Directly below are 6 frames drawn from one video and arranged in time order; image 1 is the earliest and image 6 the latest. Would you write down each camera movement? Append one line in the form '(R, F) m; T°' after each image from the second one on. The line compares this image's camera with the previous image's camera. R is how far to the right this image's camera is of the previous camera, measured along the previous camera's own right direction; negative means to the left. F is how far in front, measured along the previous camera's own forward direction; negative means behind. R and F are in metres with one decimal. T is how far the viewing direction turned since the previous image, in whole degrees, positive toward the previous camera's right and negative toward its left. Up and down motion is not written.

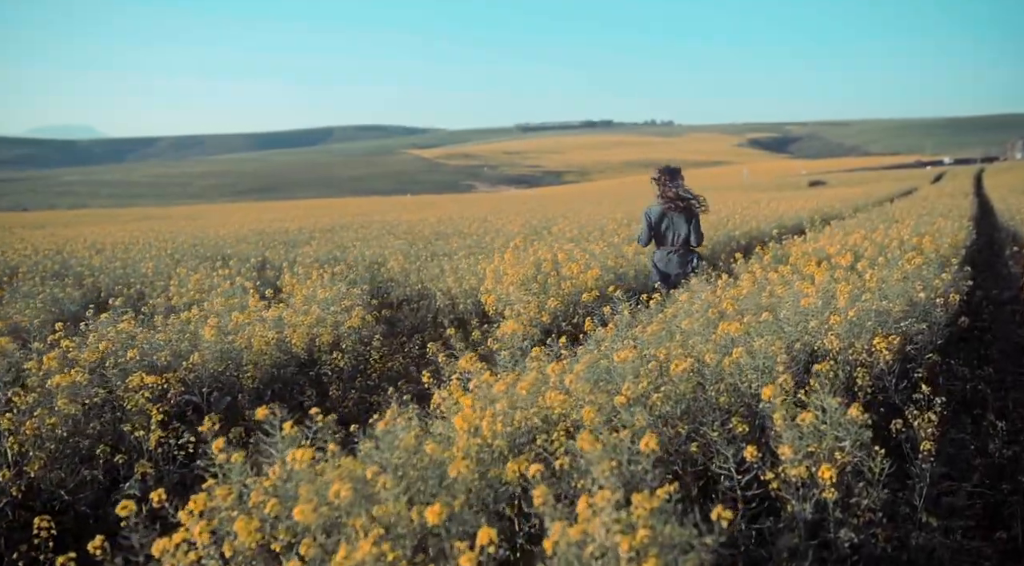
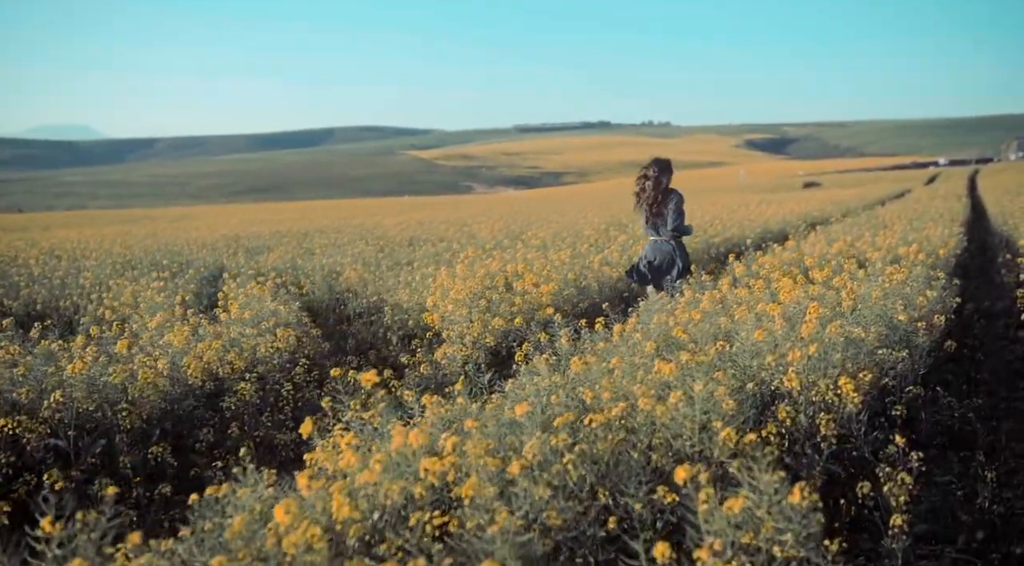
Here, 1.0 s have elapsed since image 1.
(+0.5, +0.7) m; 0°
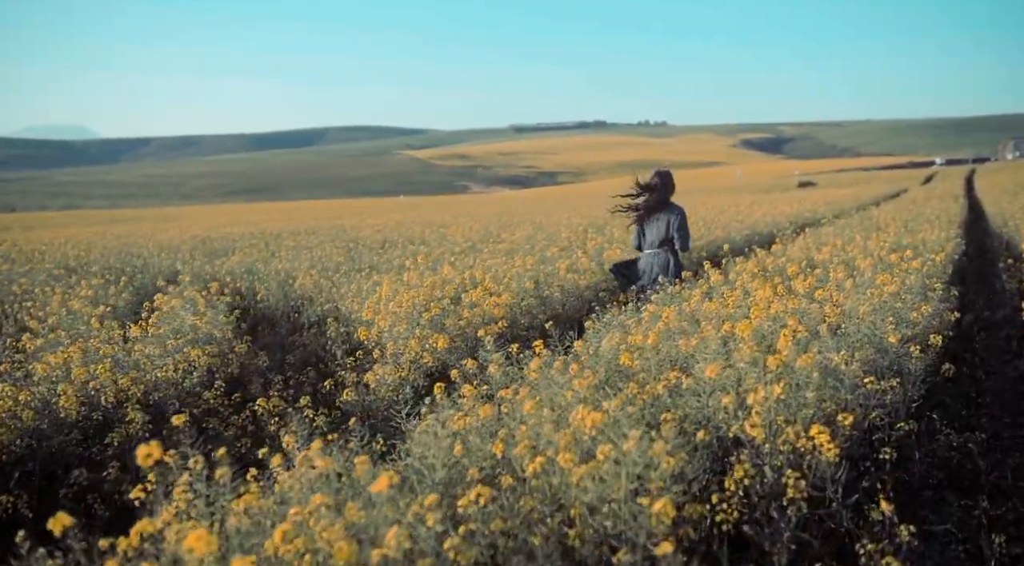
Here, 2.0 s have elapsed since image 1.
(+0.4, +0.8) m; 0°
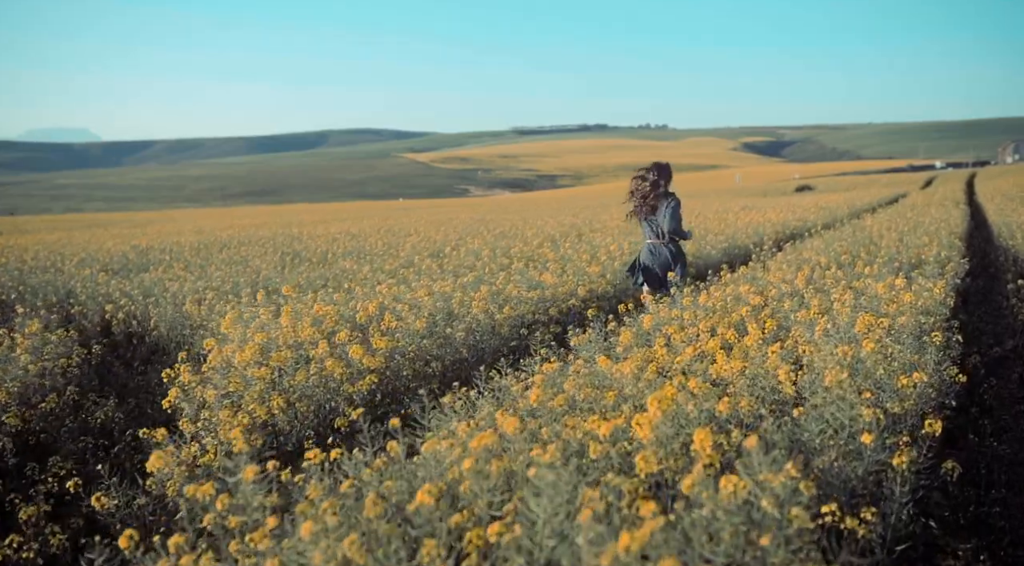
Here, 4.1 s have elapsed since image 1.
(+0.9, +1.6) m; 0°
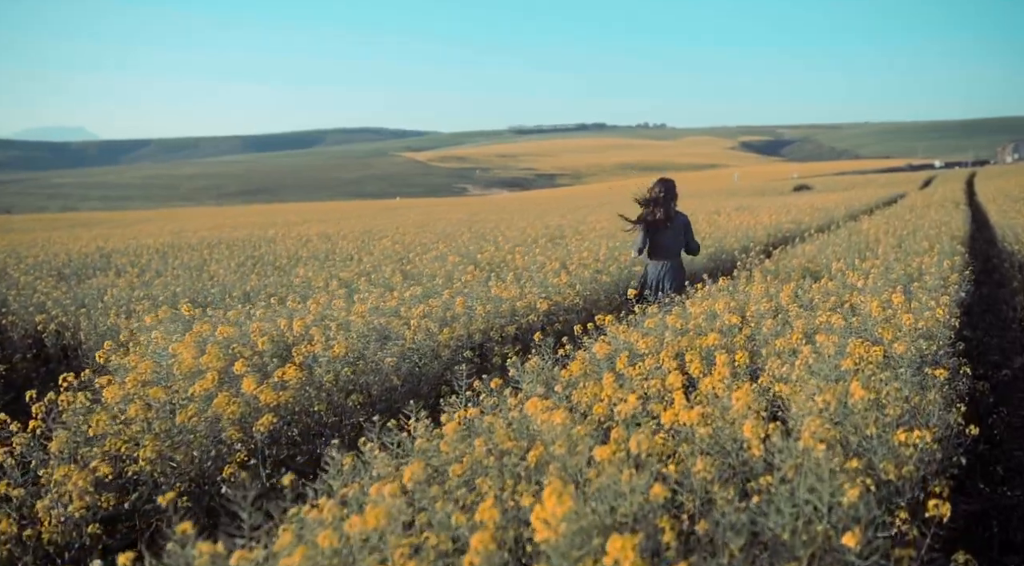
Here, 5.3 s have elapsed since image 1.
(+0.4, +0.8) m; 0°
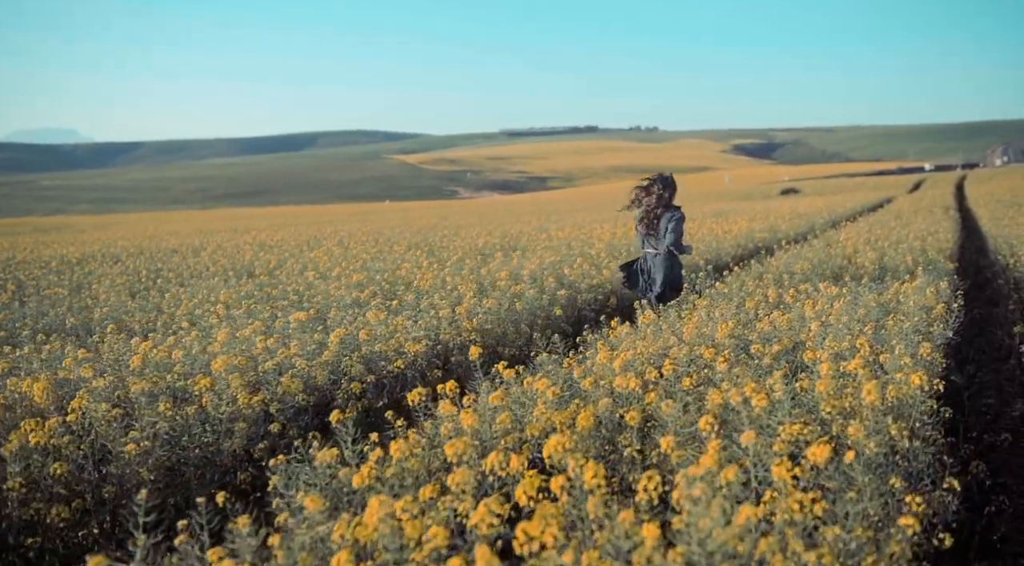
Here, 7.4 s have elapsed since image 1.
(+1.0, +1.6) m; +1°
